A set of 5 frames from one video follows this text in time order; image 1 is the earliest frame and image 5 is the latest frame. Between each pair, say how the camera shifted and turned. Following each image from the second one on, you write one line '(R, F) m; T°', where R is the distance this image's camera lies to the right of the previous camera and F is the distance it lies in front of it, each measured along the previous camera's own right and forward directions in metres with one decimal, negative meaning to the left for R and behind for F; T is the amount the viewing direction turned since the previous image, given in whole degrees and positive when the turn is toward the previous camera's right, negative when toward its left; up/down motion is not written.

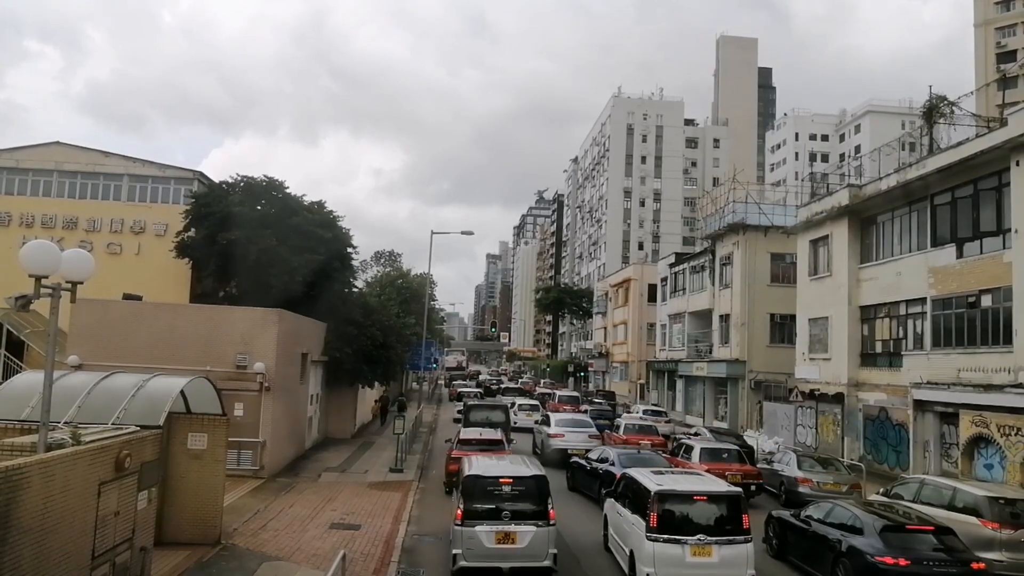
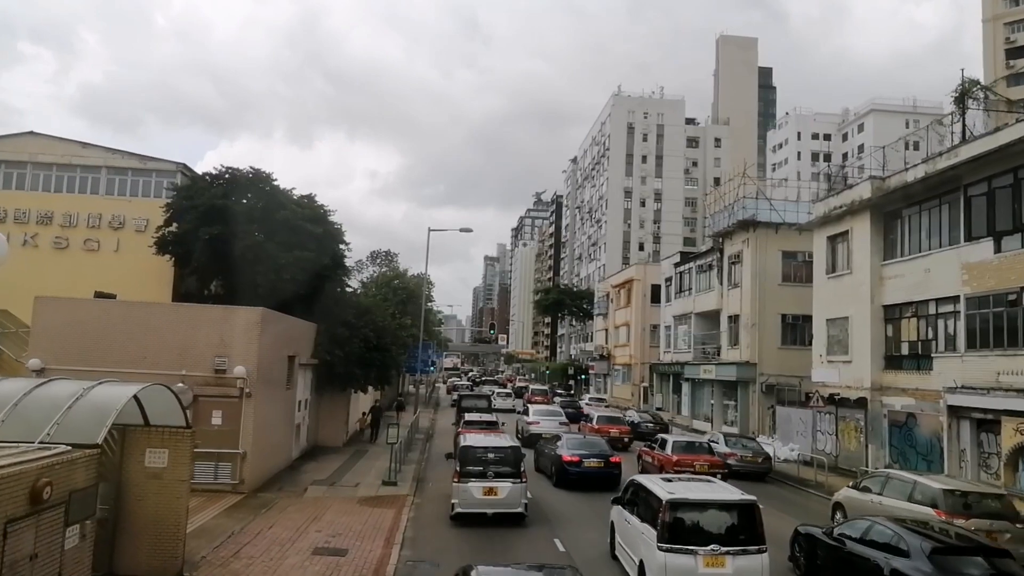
(-0.1, +1.7) m; 0°
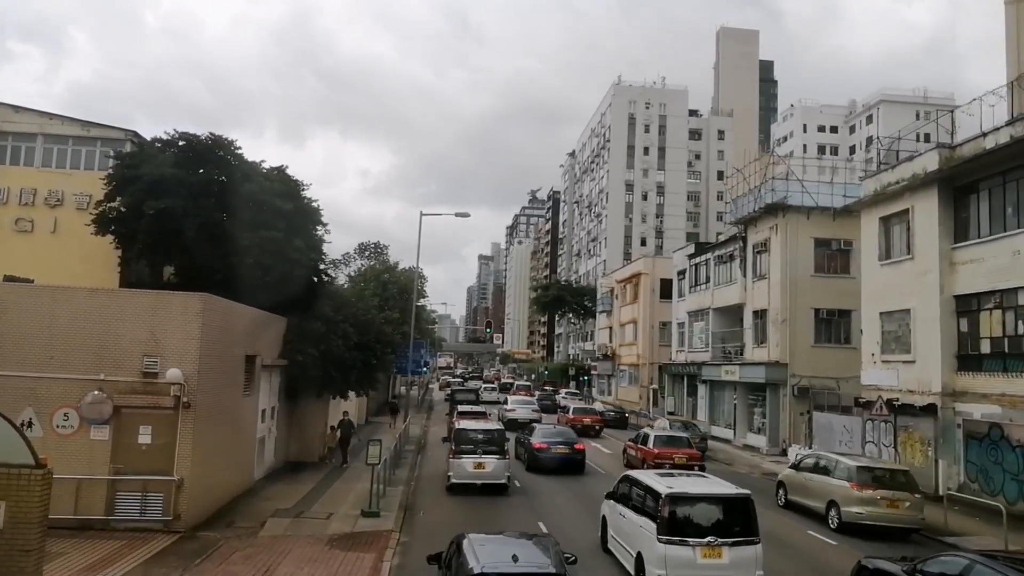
(-0.4, +4.0) m; 0°
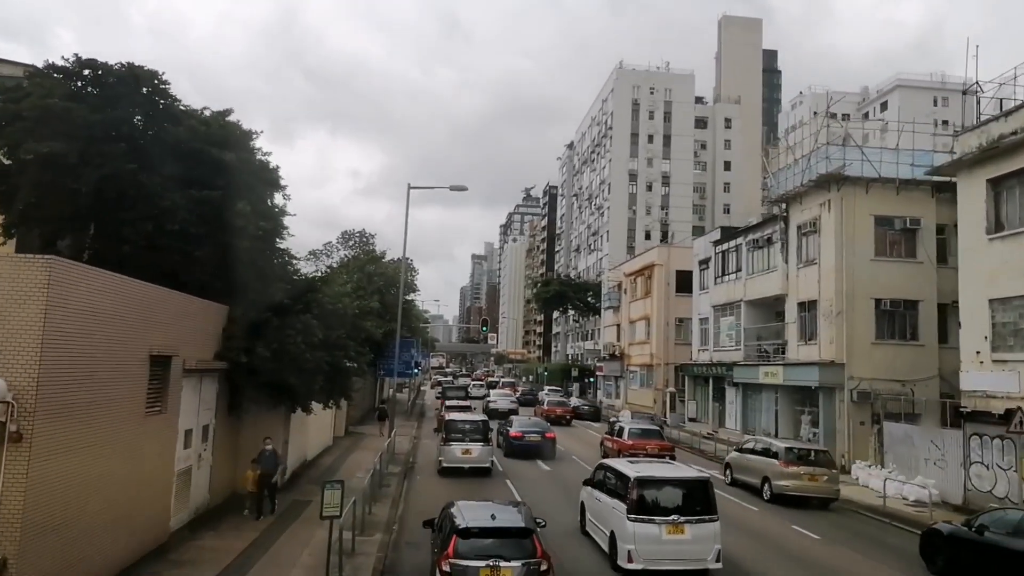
(-0.5, +5.4) m; +1°
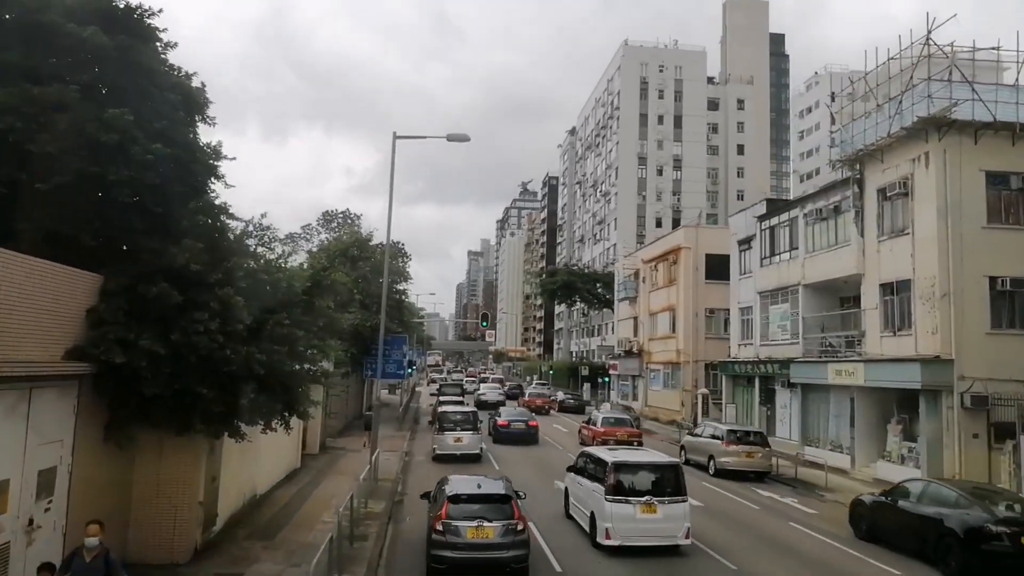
(-0.6, +6.2) m; 0°
